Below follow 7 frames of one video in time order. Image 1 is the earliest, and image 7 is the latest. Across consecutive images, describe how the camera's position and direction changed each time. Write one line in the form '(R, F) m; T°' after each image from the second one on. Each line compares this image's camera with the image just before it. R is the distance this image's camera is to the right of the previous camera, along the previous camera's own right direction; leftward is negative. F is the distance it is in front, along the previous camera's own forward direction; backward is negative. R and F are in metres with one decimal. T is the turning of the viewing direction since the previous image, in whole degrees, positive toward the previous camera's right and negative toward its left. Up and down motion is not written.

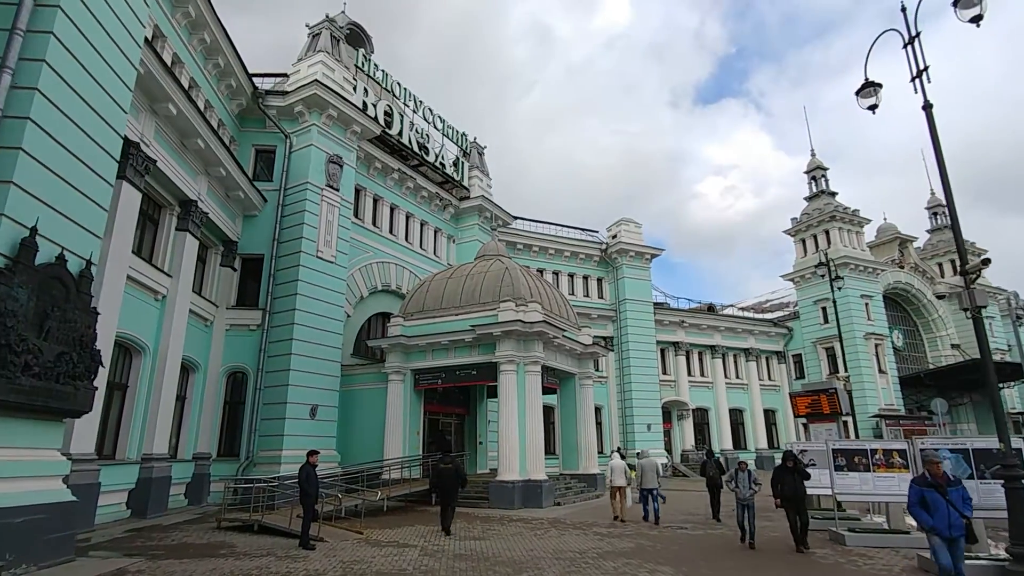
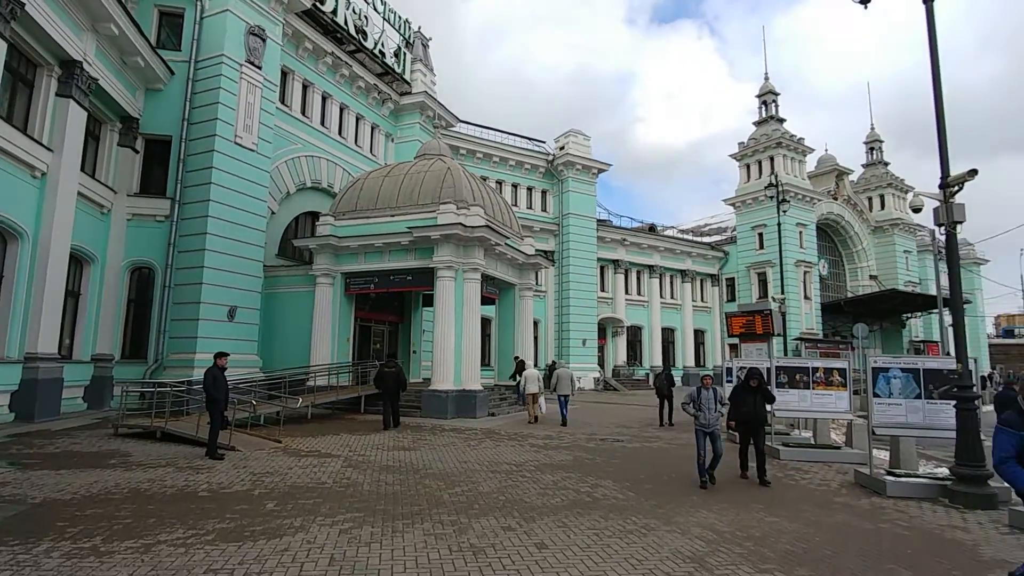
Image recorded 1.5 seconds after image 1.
(0.0, +1.1) m; +6°
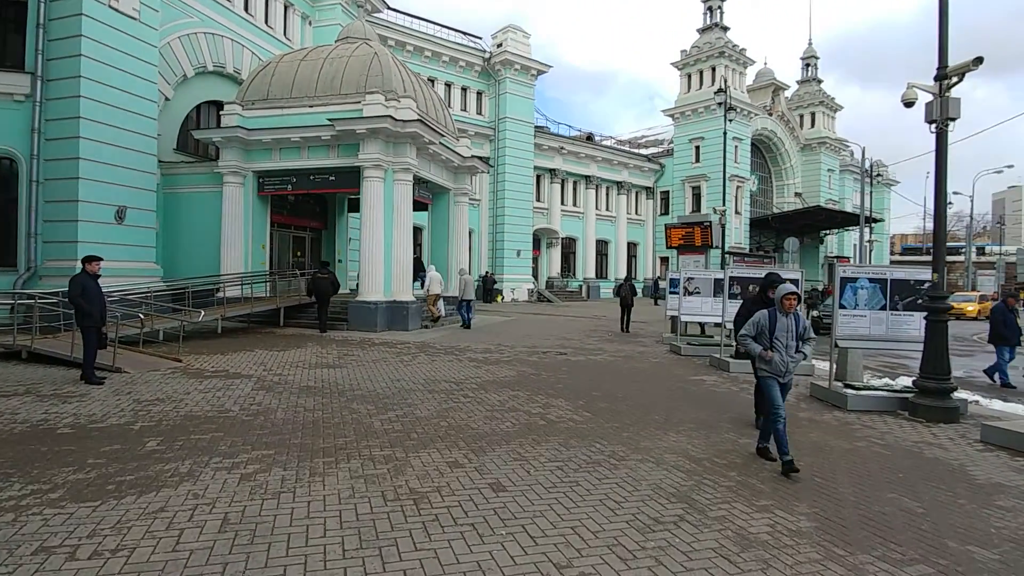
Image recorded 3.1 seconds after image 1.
(-0.2, +1.3) m; +7°
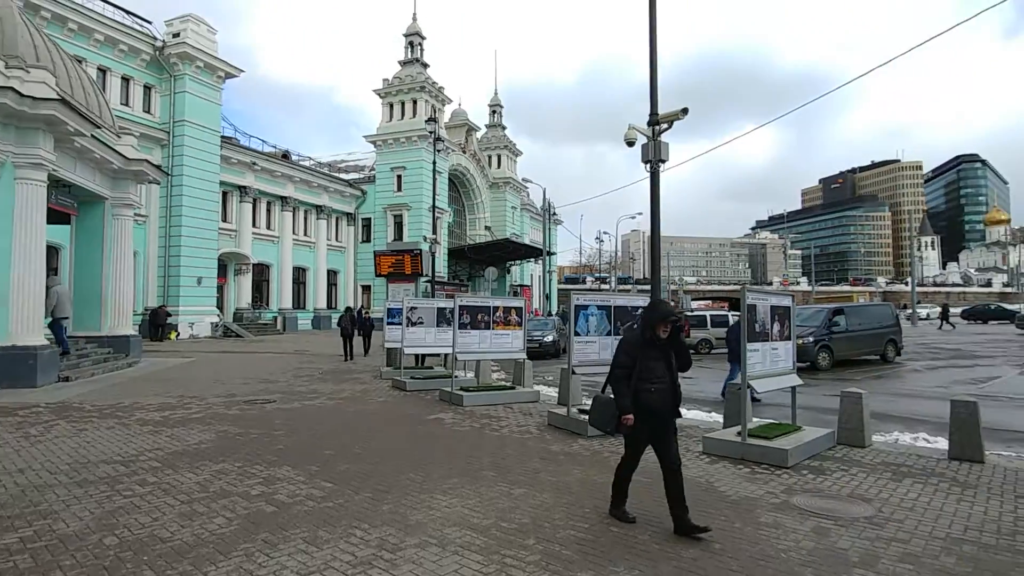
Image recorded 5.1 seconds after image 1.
(-0.3, +1.3) m; +29°
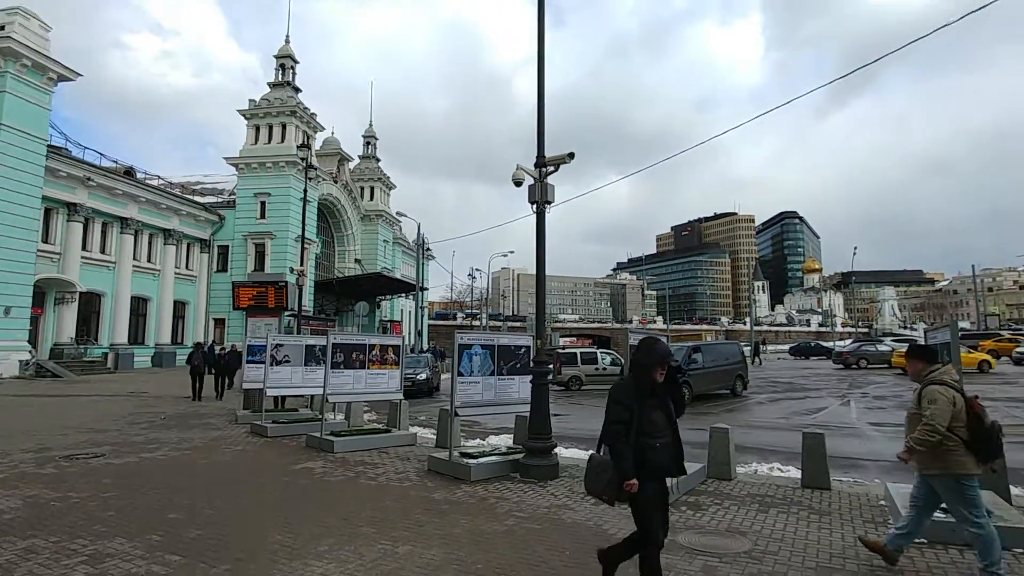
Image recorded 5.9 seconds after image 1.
(-0.2, +0.3) m; +12°
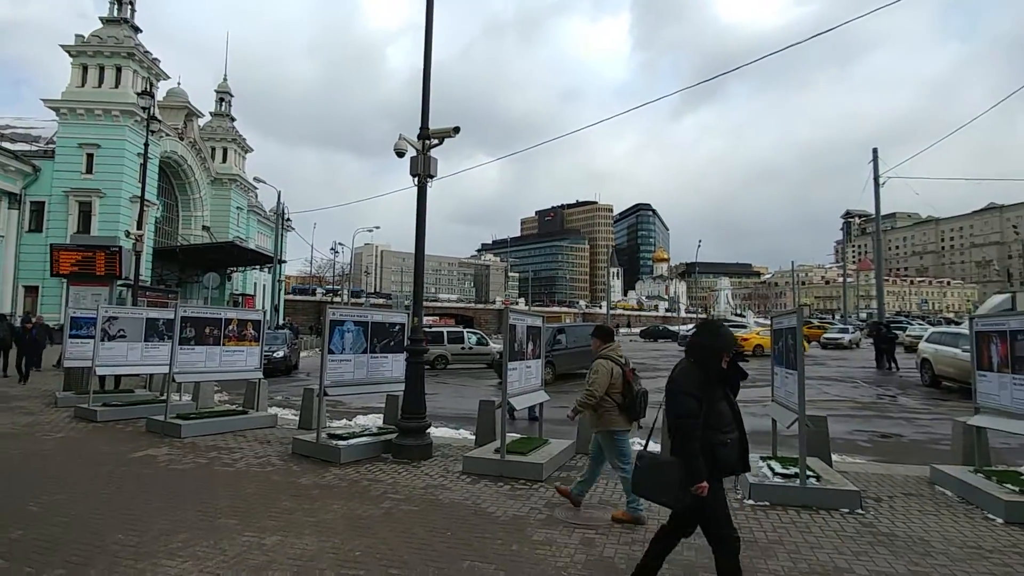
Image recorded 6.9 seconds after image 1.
(-0.2, +0.2) m; +13°
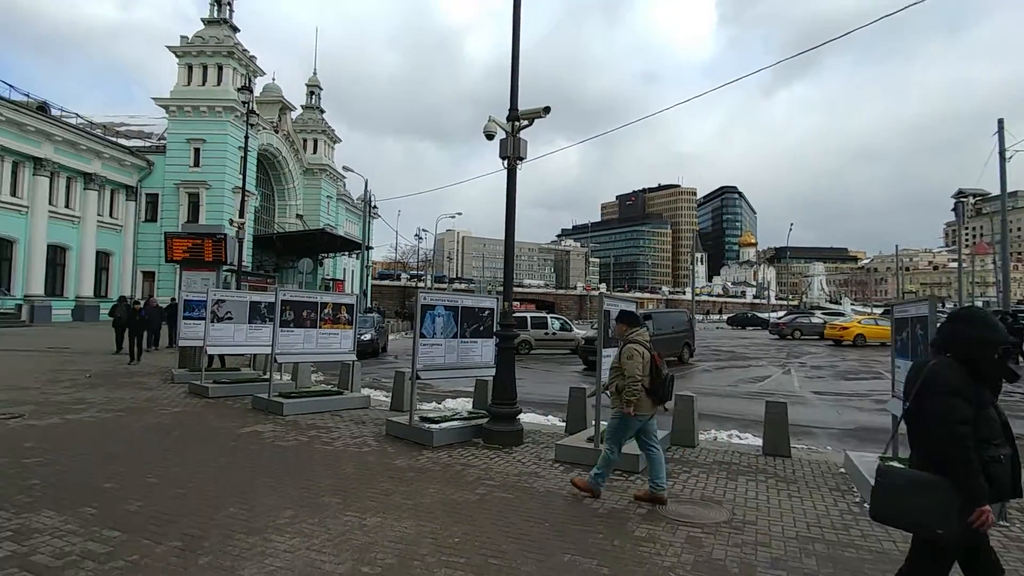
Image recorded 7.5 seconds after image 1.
(-0.2, +0.2) m; -8°
